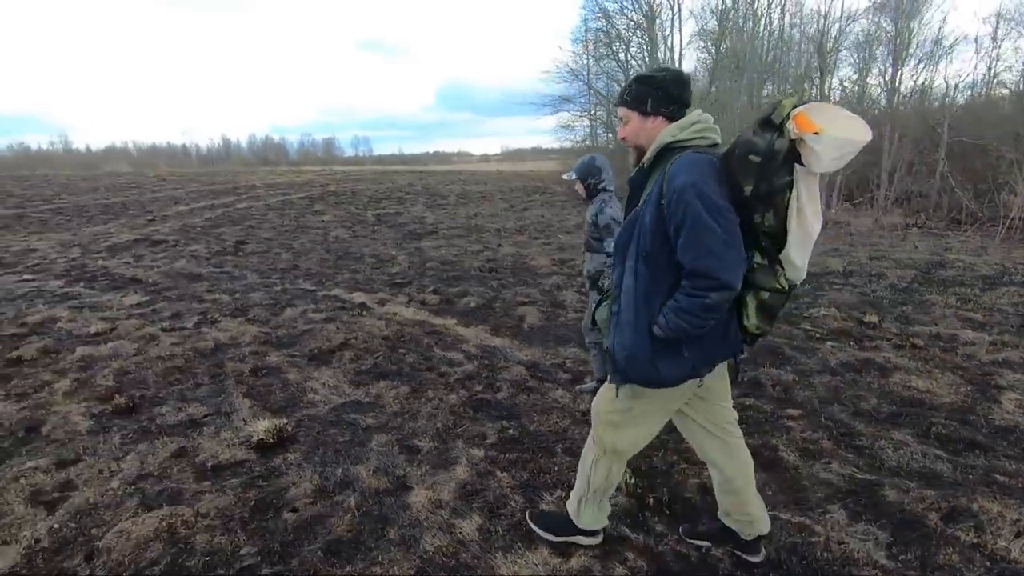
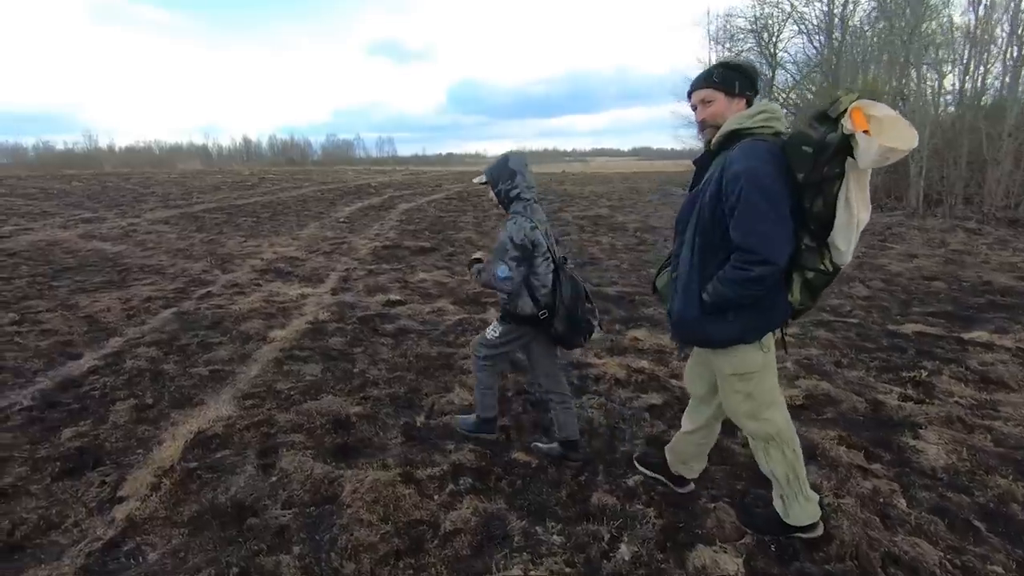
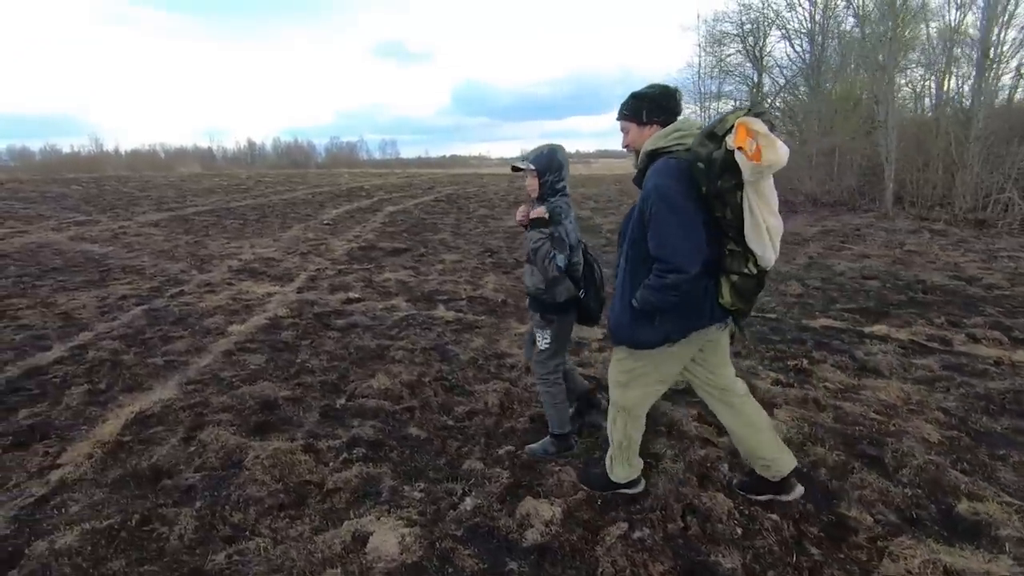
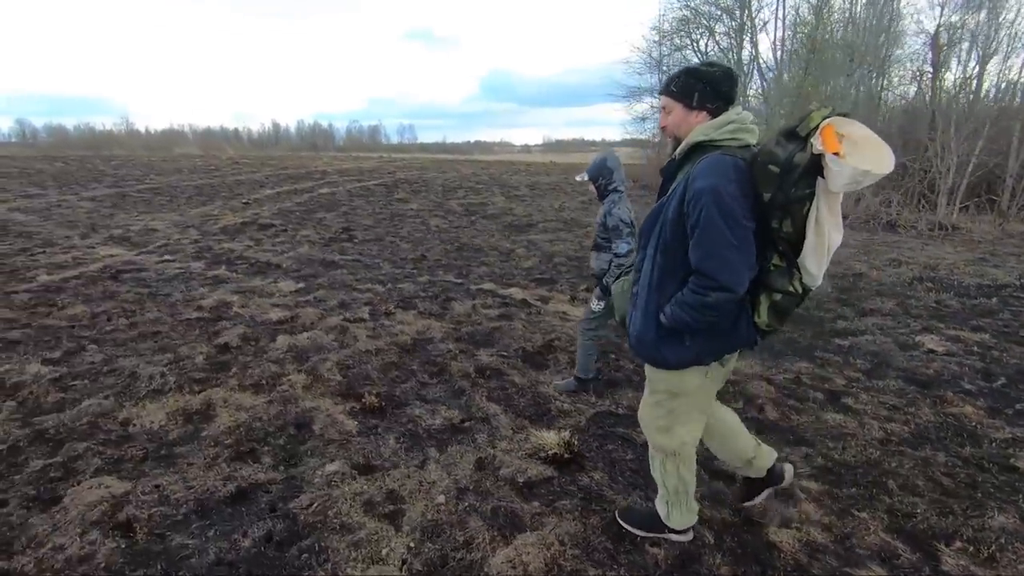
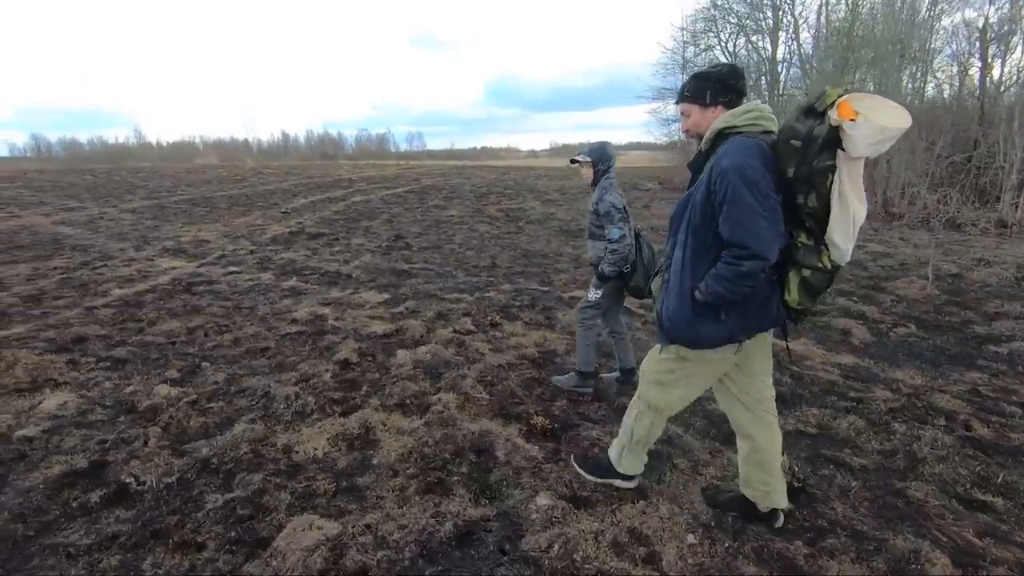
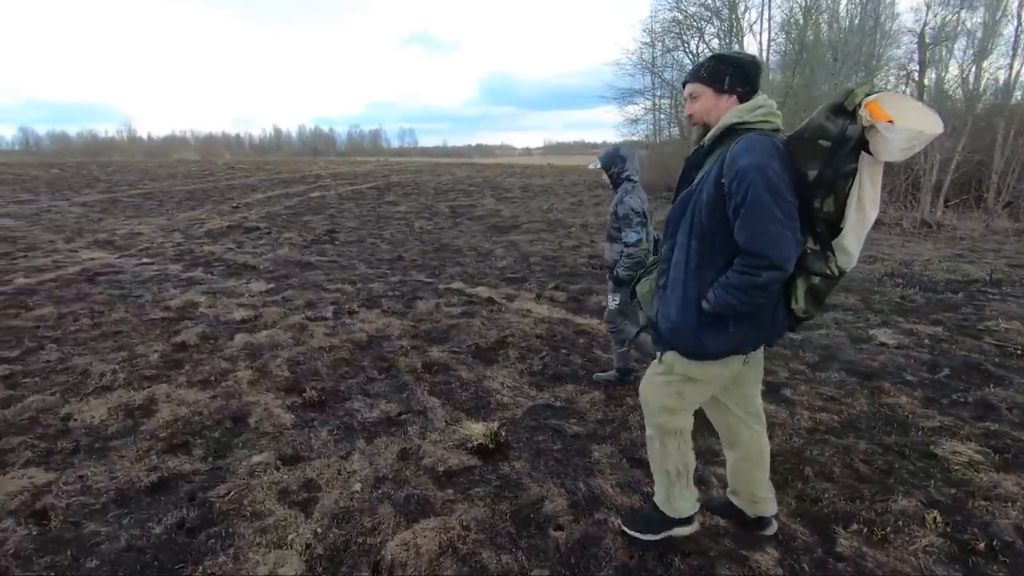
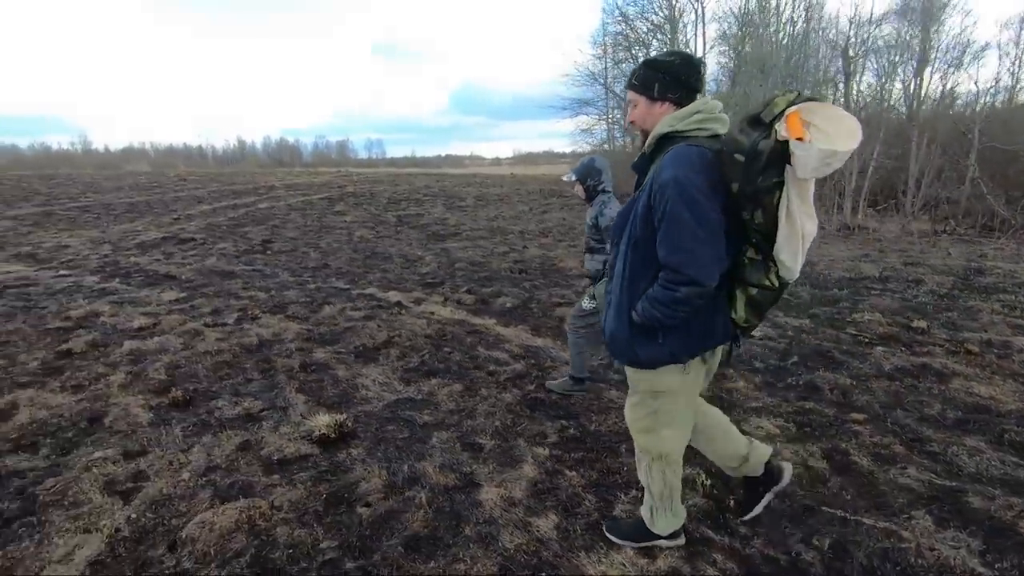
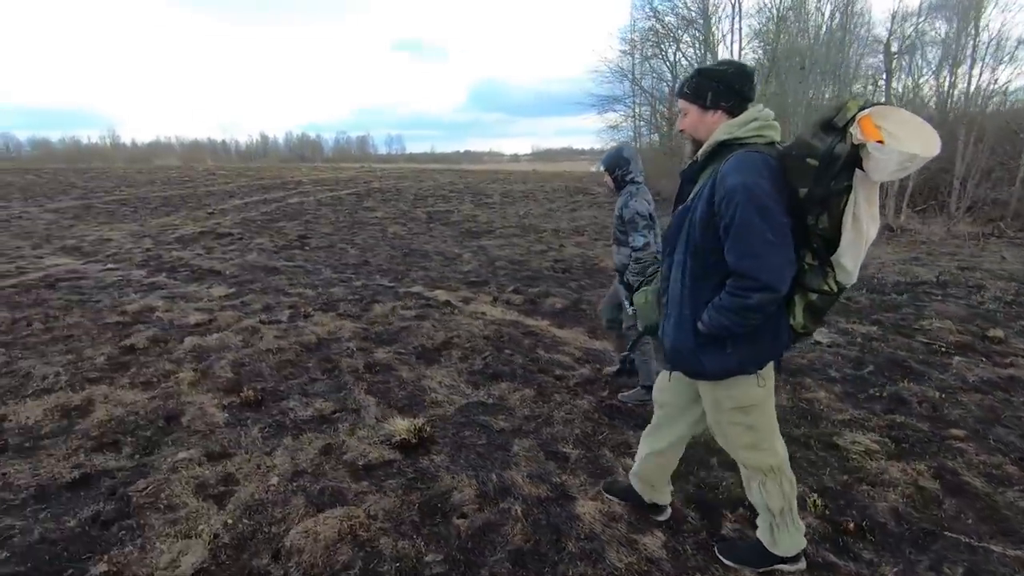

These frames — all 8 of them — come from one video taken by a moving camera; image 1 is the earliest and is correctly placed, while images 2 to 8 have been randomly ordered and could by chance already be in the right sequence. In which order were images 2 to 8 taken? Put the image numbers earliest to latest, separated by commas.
7, 8, 6, 4, 5, 3, 2
